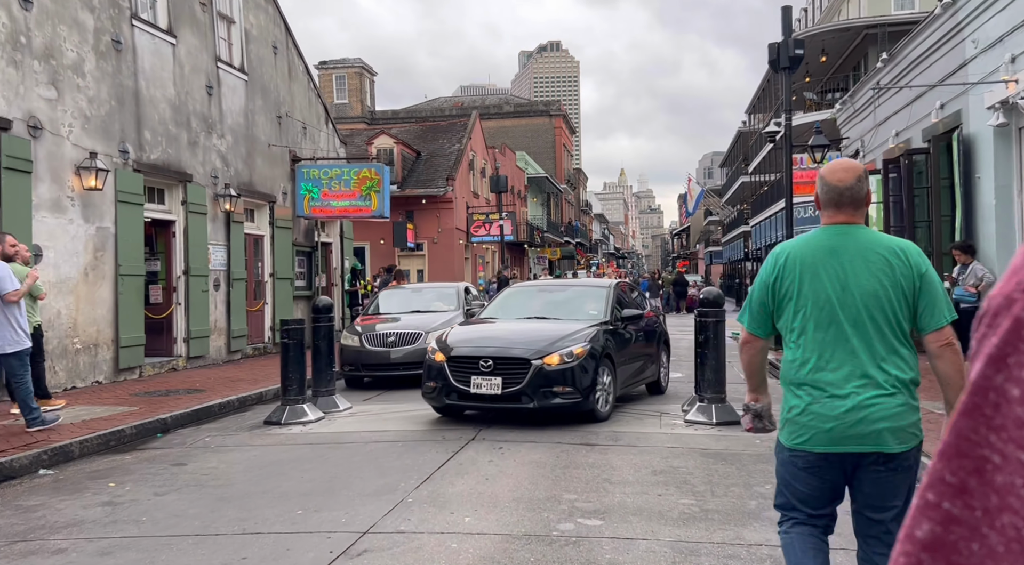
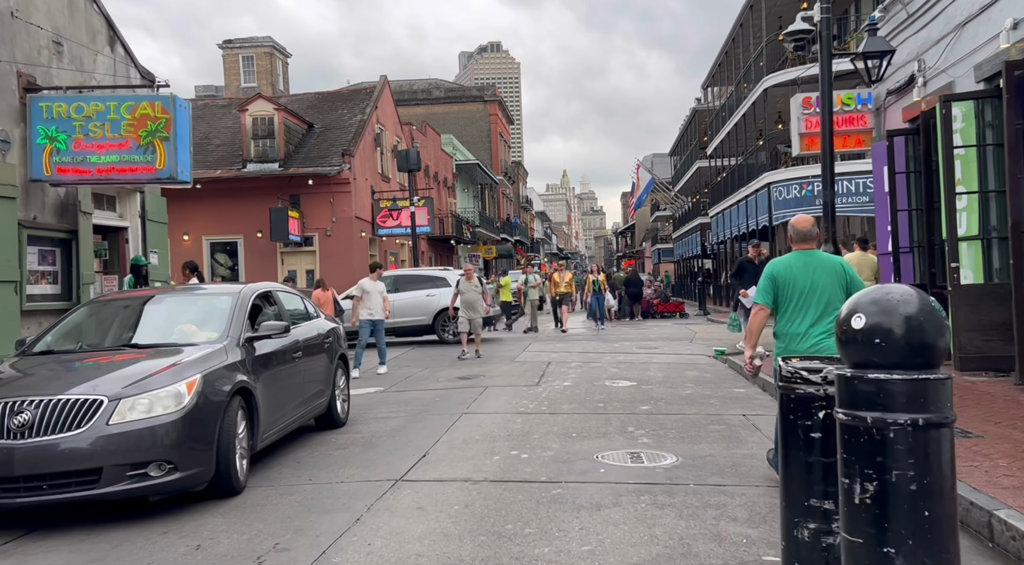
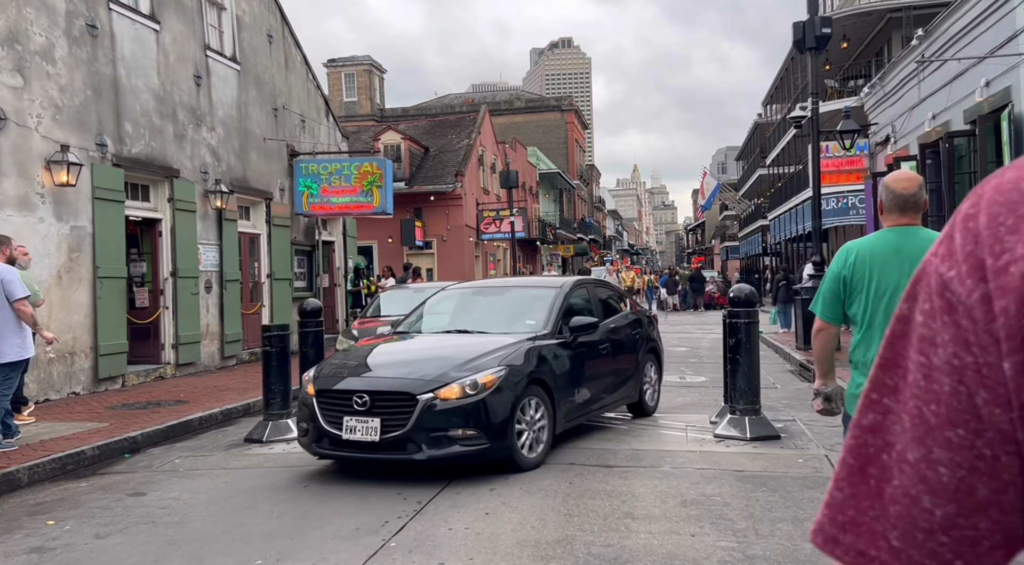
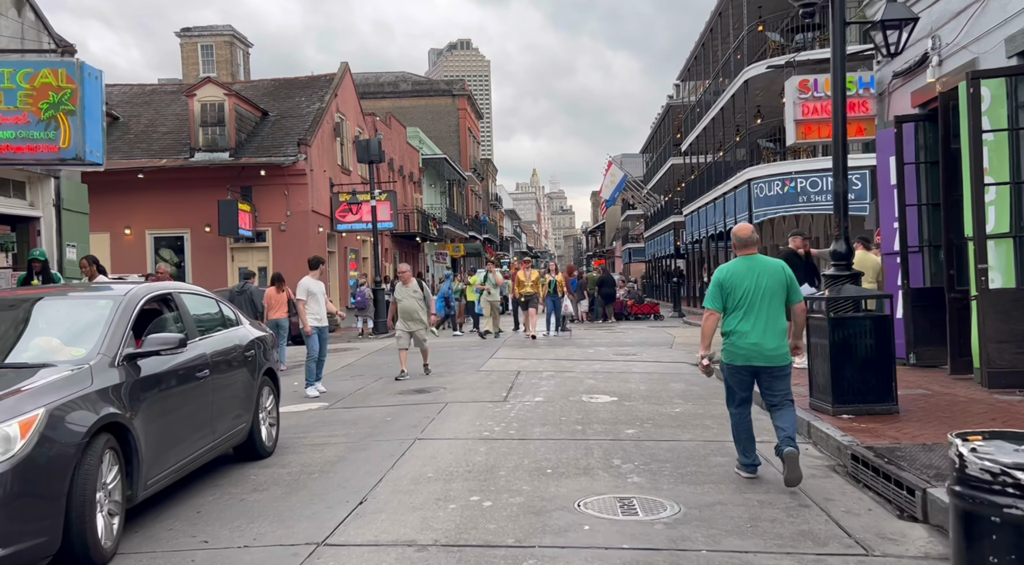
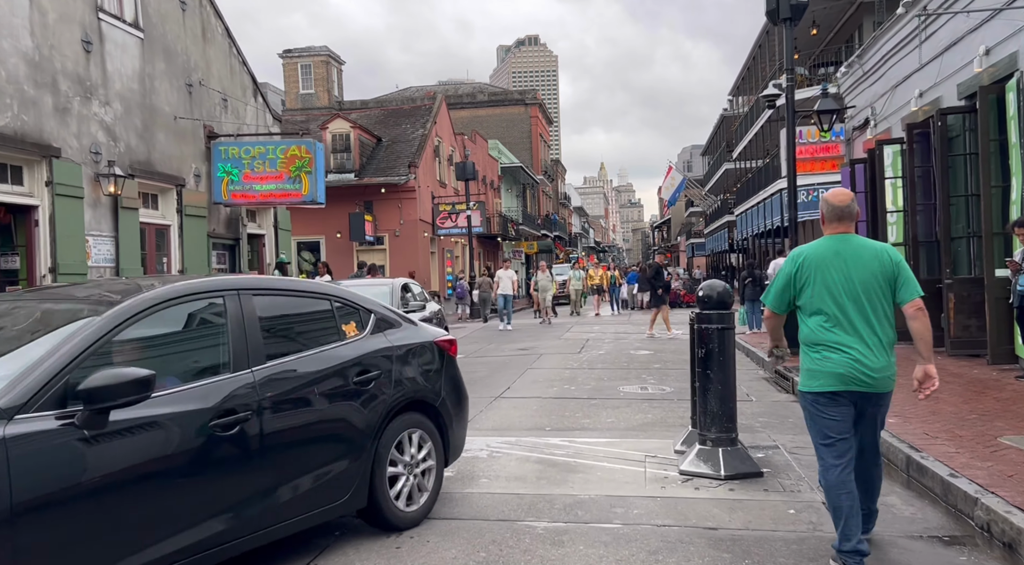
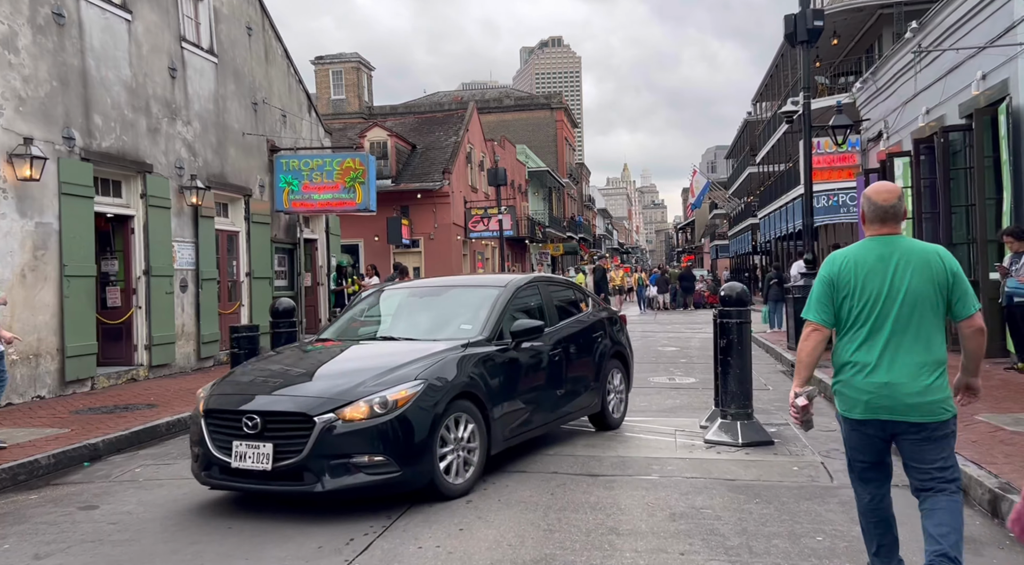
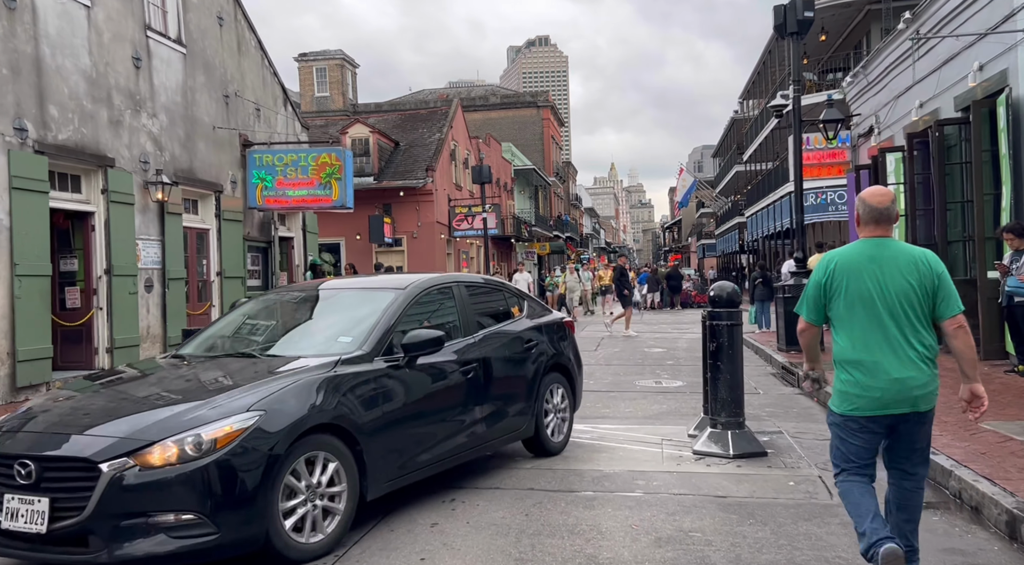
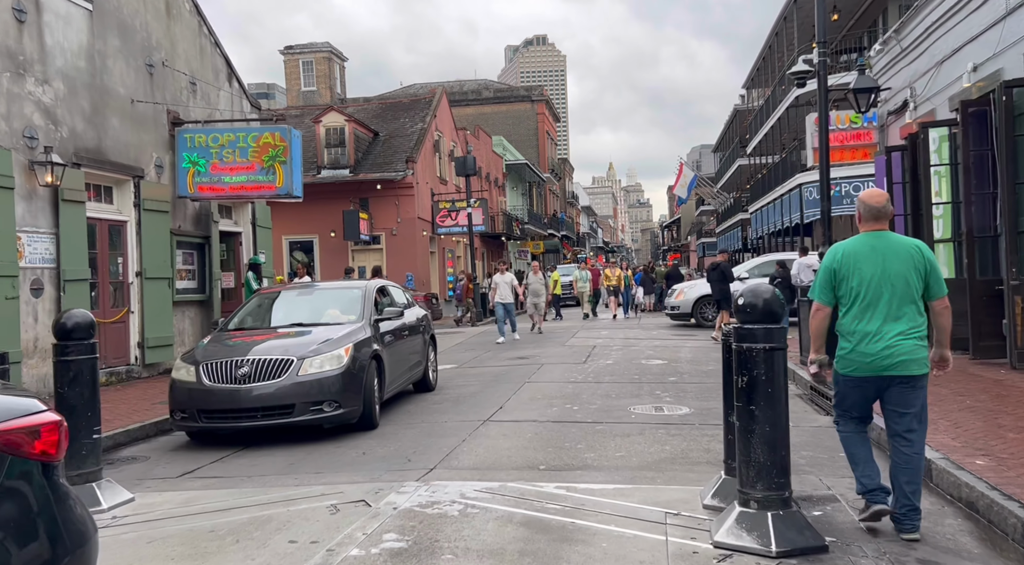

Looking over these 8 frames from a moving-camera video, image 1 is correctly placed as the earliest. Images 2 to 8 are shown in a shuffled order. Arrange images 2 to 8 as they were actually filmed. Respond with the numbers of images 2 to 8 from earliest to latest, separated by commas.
3, 6, 7, 5, 8, 2, 4
